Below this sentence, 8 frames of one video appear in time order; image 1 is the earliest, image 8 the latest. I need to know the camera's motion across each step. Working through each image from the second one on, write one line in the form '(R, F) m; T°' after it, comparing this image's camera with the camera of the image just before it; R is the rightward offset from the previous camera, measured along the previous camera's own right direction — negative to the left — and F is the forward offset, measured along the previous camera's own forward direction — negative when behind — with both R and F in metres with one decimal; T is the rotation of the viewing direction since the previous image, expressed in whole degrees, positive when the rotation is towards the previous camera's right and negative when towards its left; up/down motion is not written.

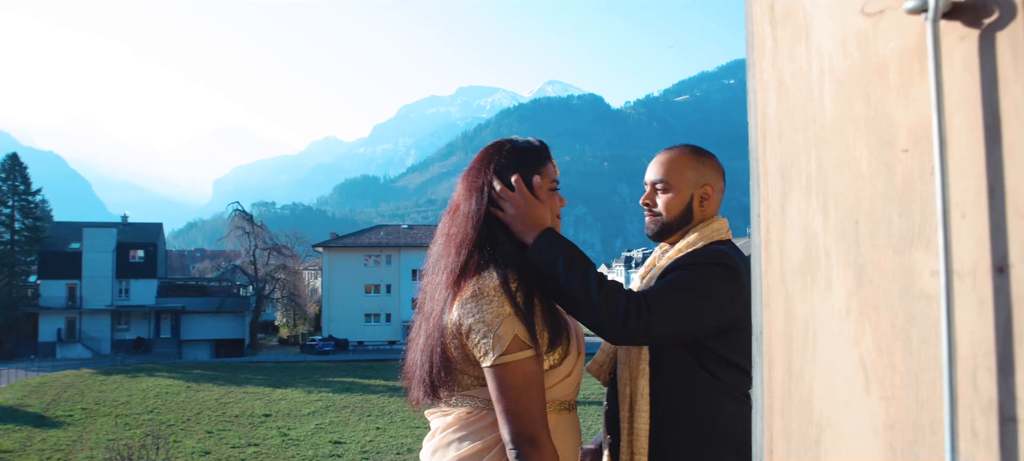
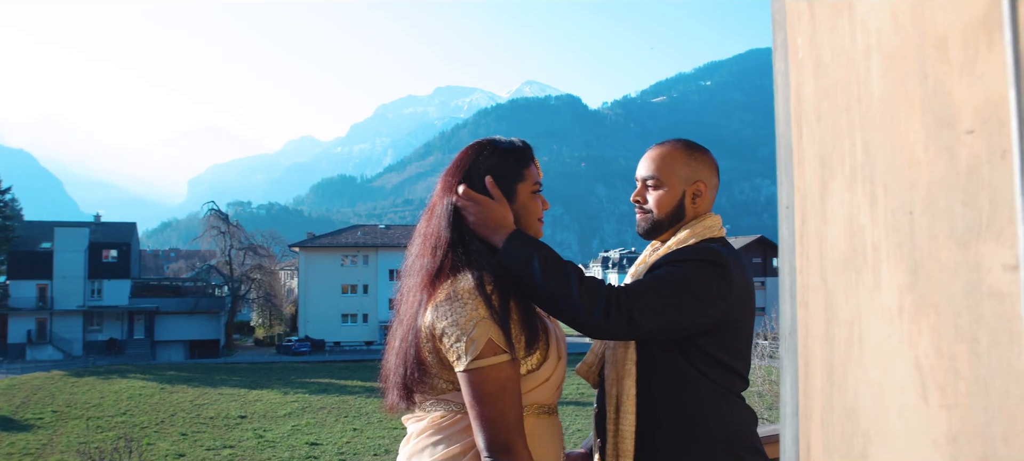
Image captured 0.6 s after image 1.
(-0.6, -0.9) m; +2°
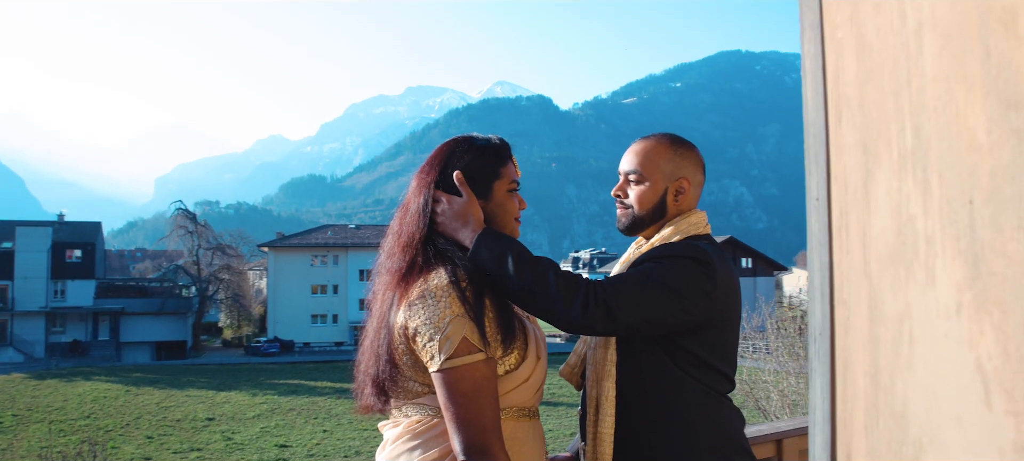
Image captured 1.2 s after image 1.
(-0.8, -1.2) m; +2°
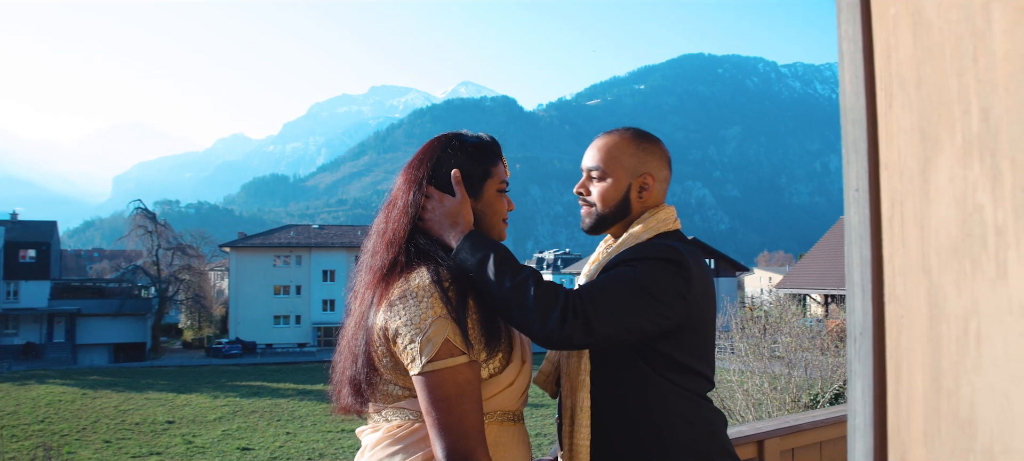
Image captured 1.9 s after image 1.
(-1.1, -1.4) m; +3°
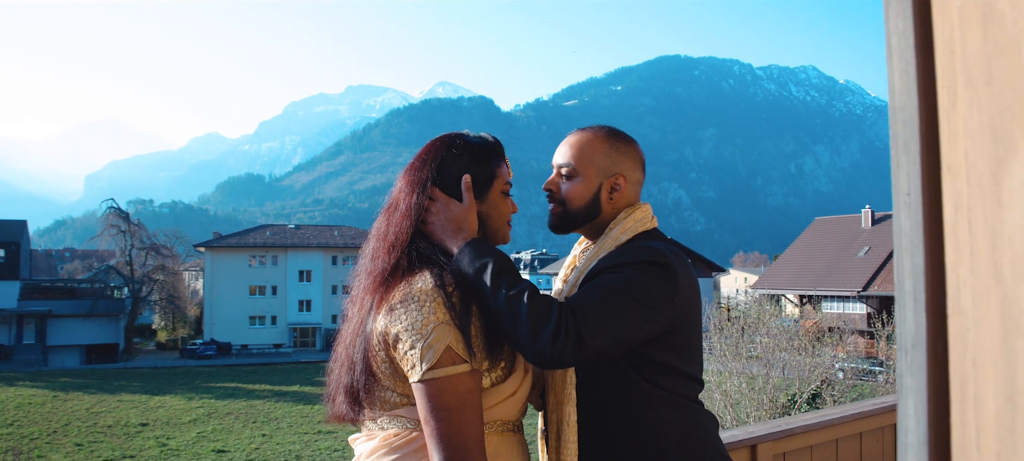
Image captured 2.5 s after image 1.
(-0.7, -0.7) m; +2°
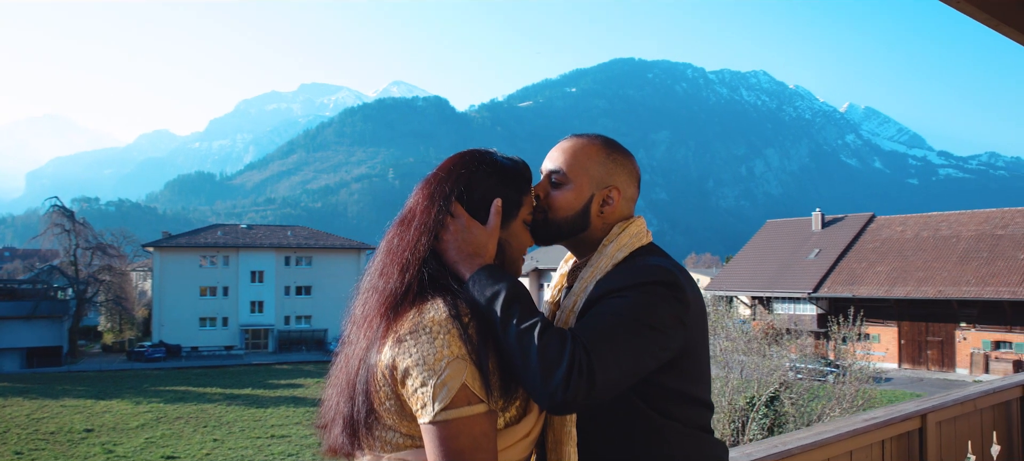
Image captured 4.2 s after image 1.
(-2.0, -0.9) m; +4°
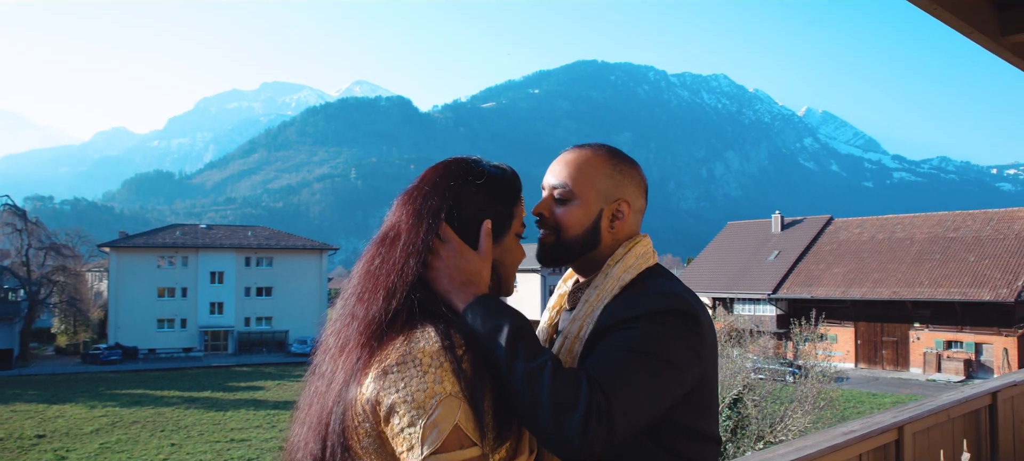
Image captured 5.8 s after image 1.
(-1.3, -0.9) m; +3°
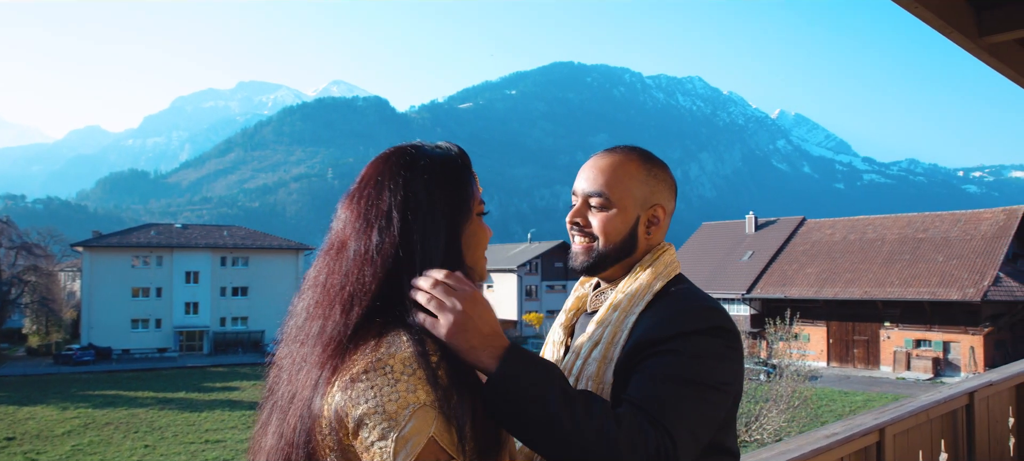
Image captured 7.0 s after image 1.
(-0.2, -1.5) m; +2°
